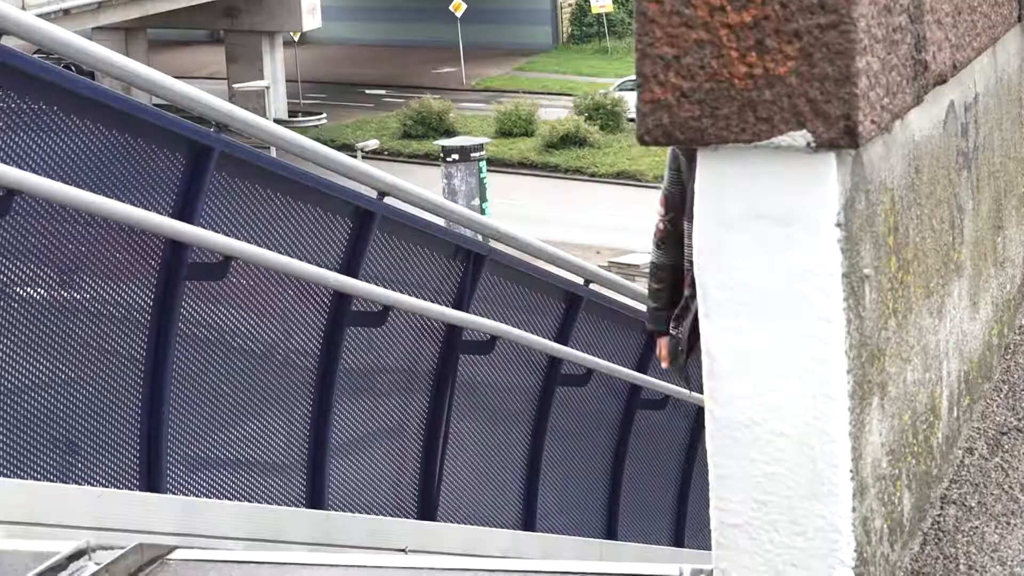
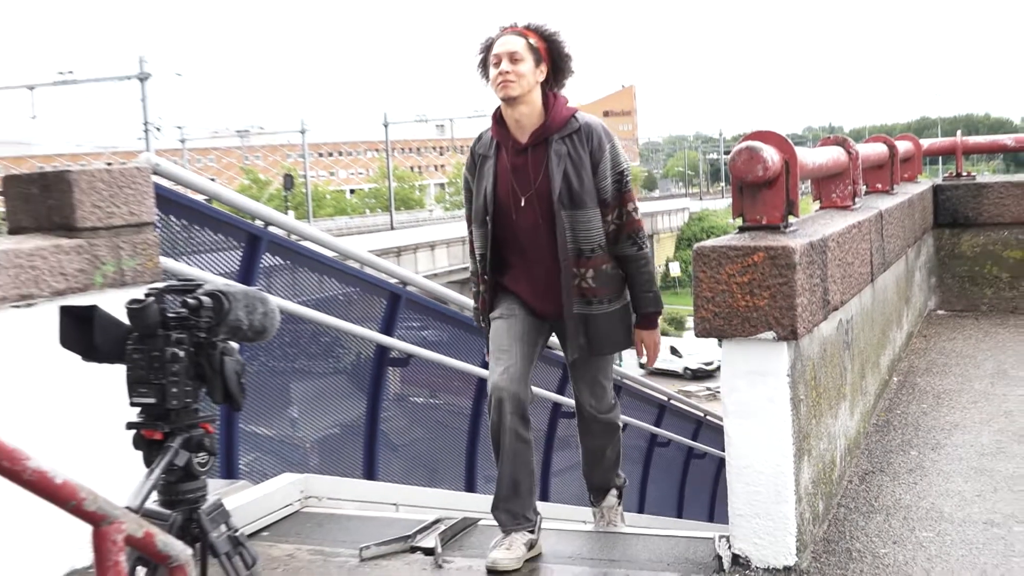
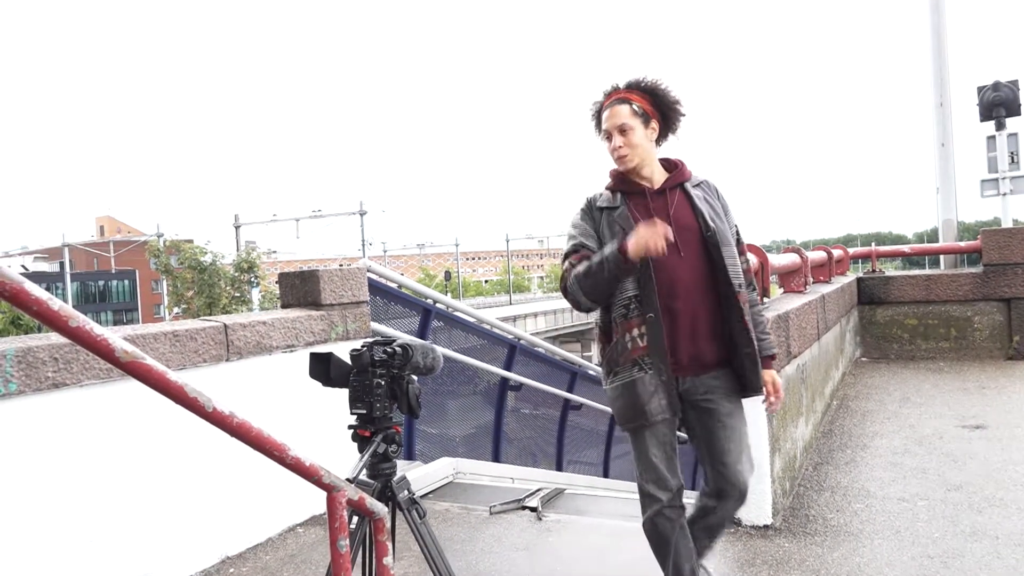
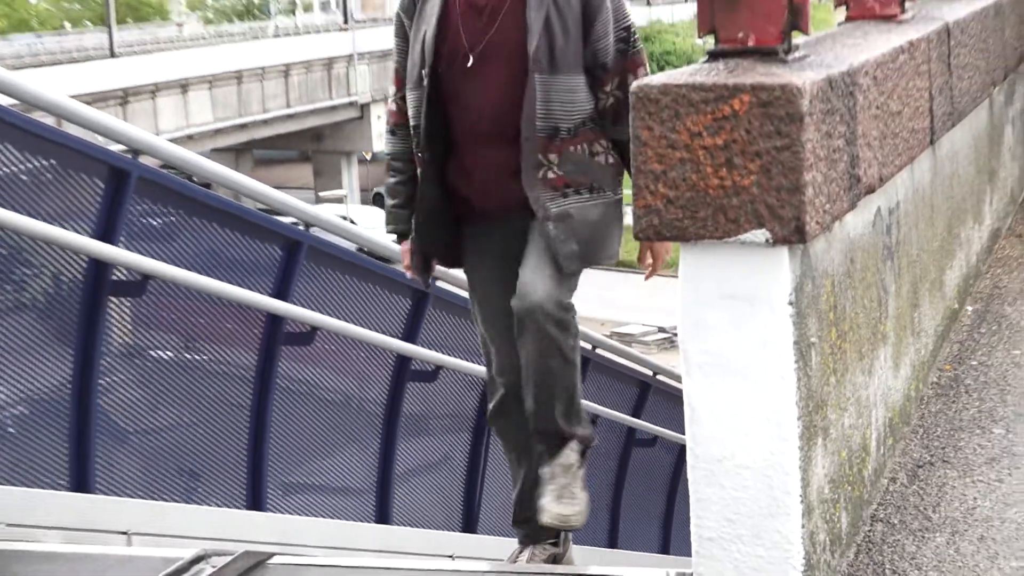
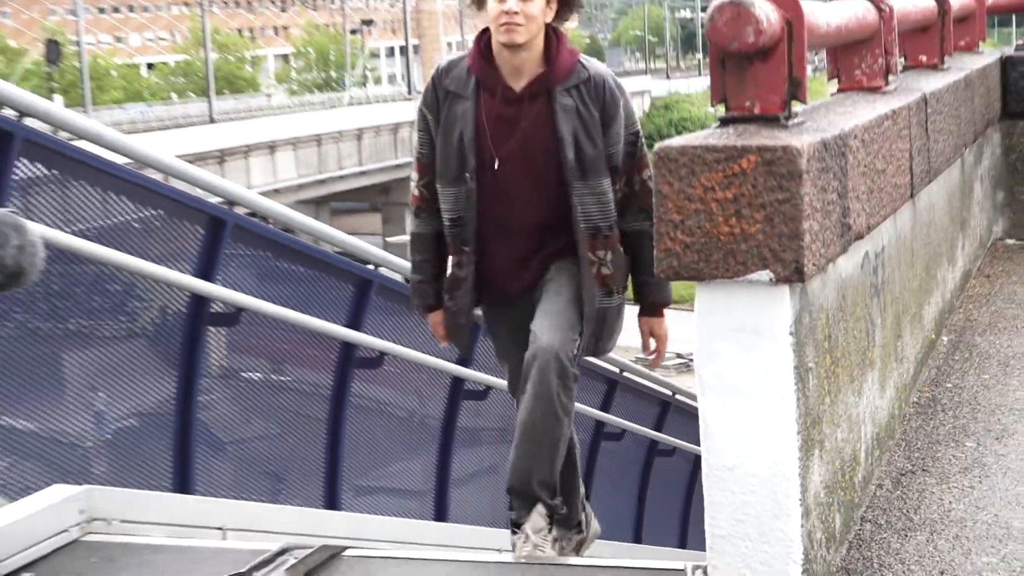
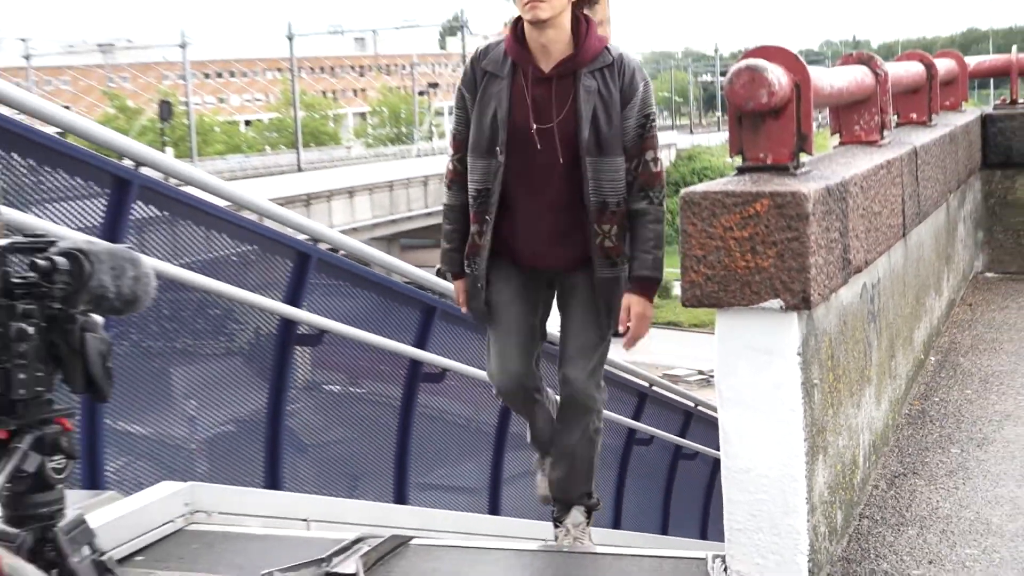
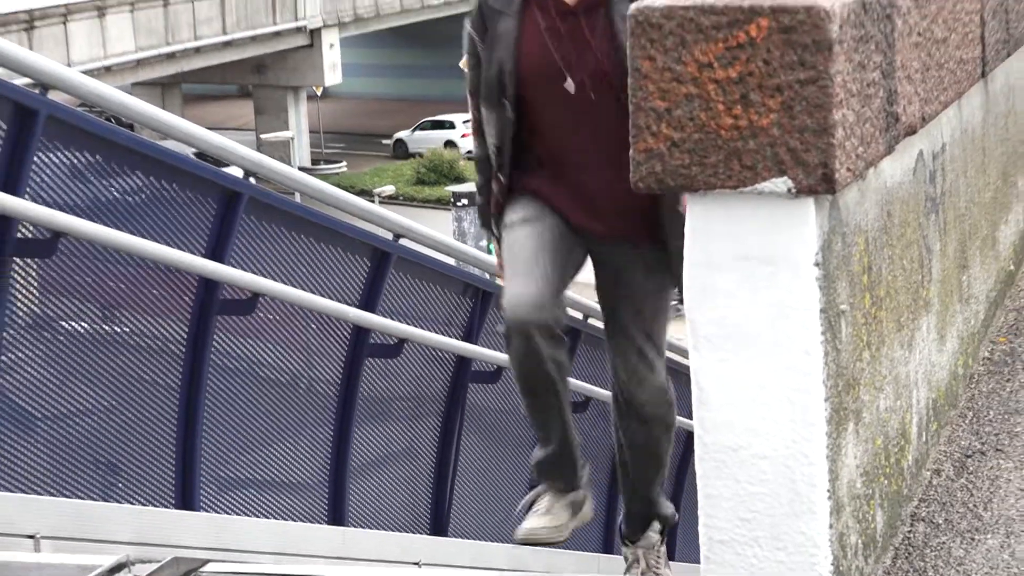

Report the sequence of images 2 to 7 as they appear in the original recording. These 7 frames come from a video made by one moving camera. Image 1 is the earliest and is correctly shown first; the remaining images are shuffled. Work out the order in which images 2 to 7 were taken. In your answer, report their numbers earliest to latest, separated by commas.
7, 4, 5, 6, 2, 3
